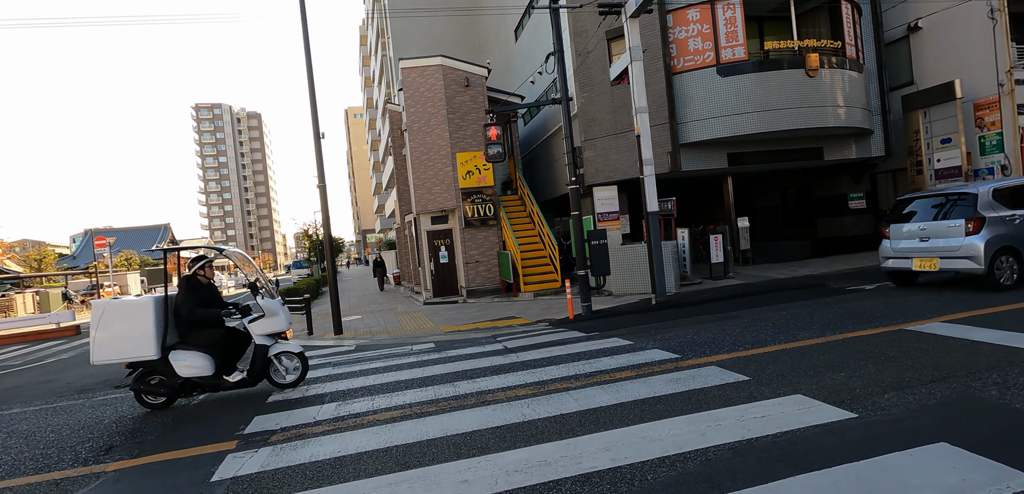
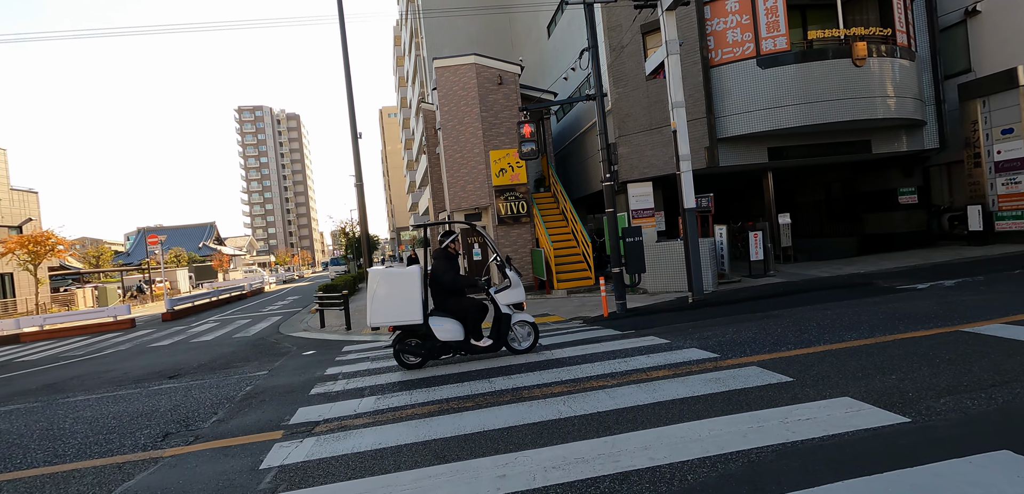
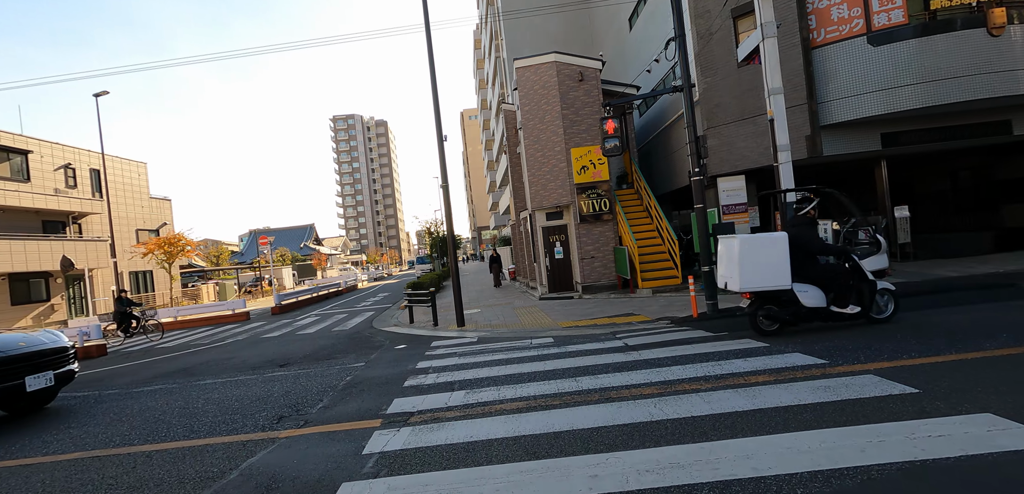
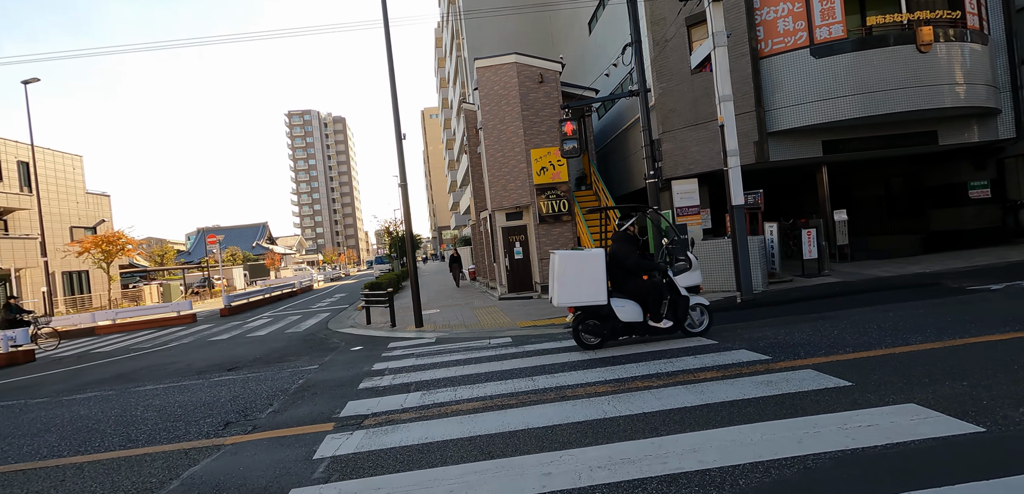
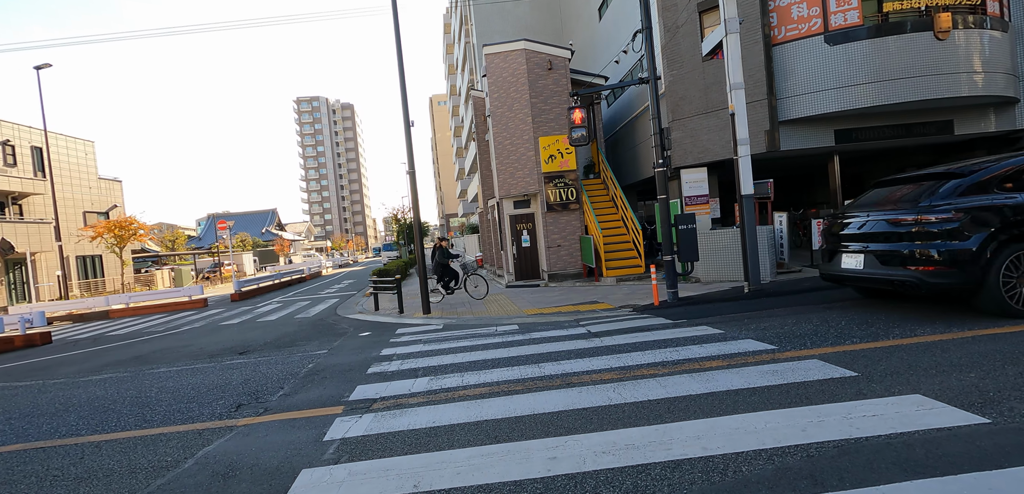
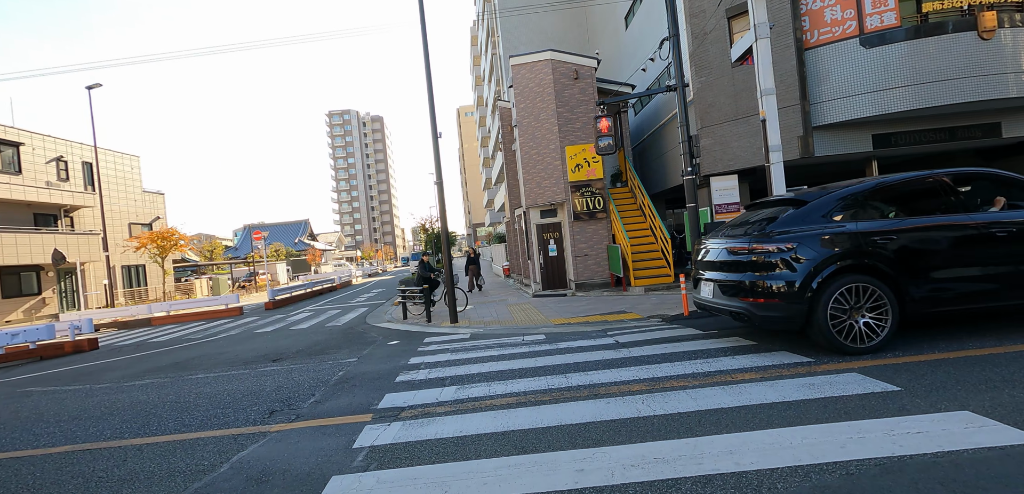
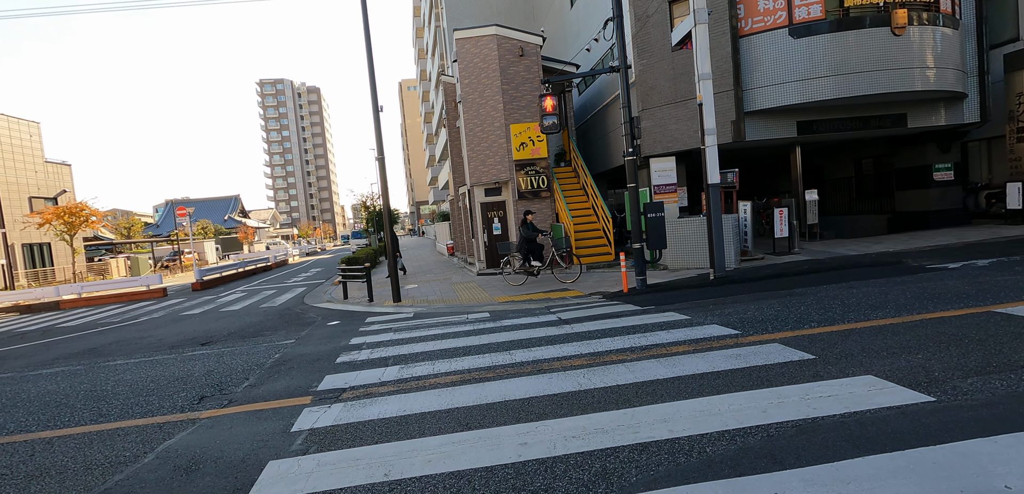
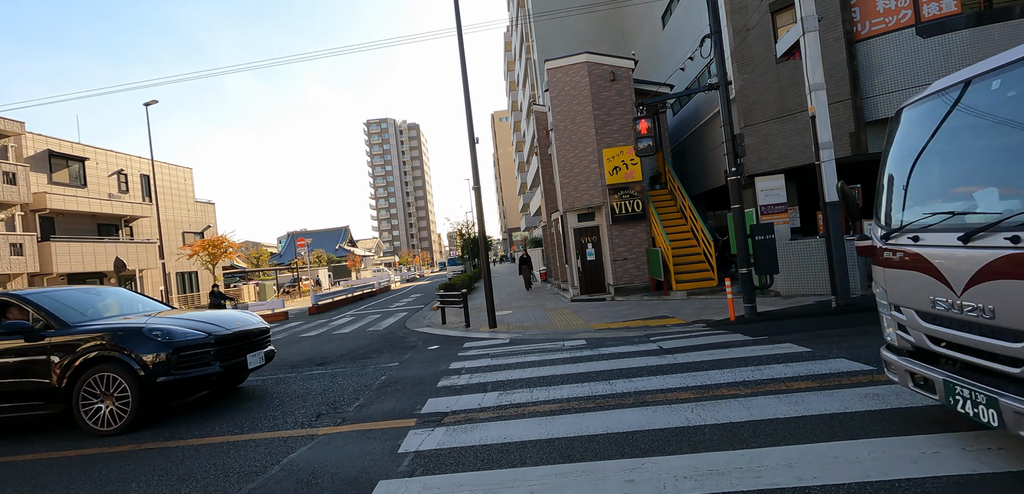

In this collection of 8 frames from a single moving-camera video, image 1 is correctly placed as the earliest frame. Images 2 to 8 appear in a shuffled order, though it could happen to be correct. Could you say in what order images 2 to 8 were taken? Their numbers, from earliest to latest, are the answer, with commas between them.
2, 4, 3, 8, 6, 5, 7
